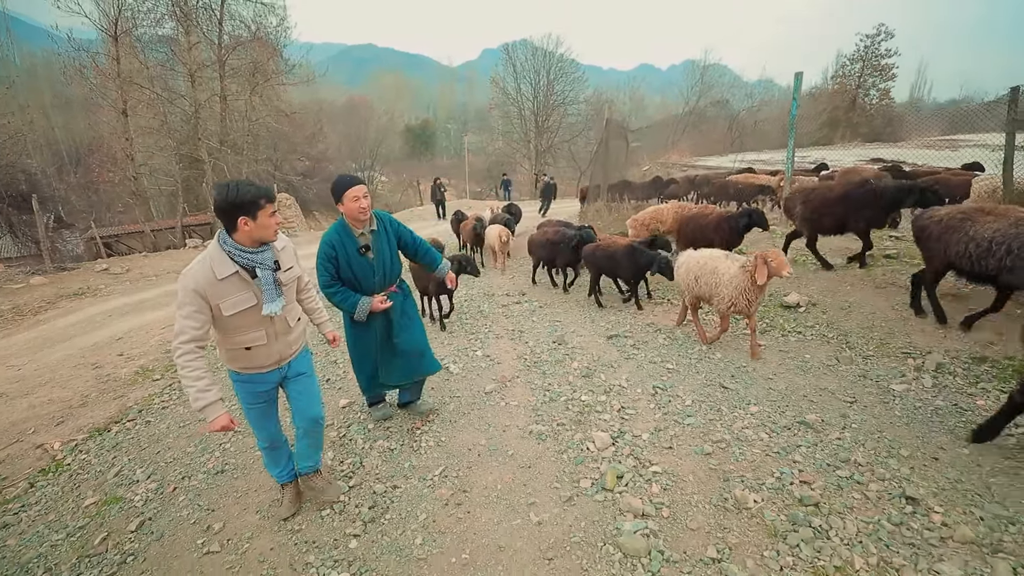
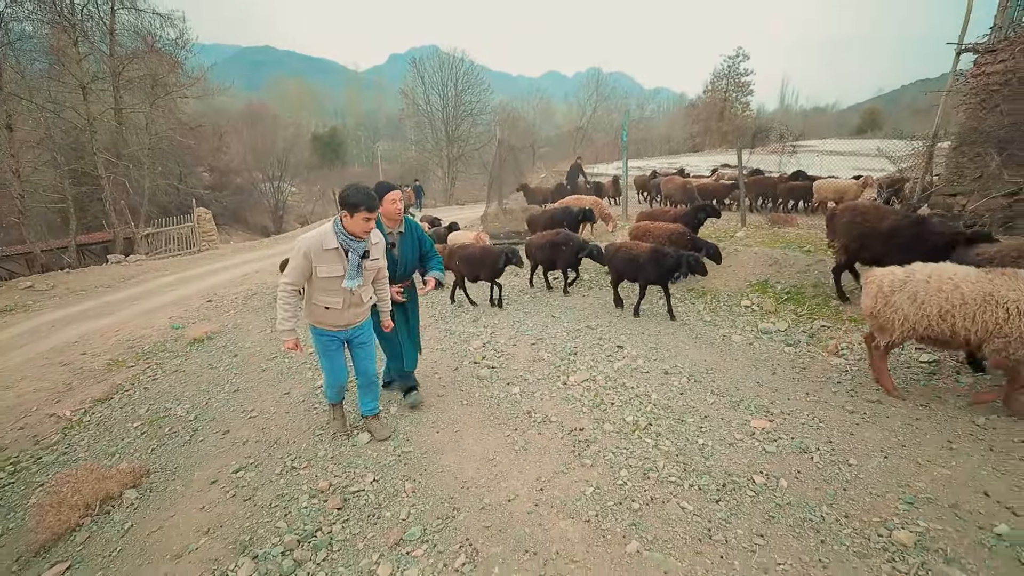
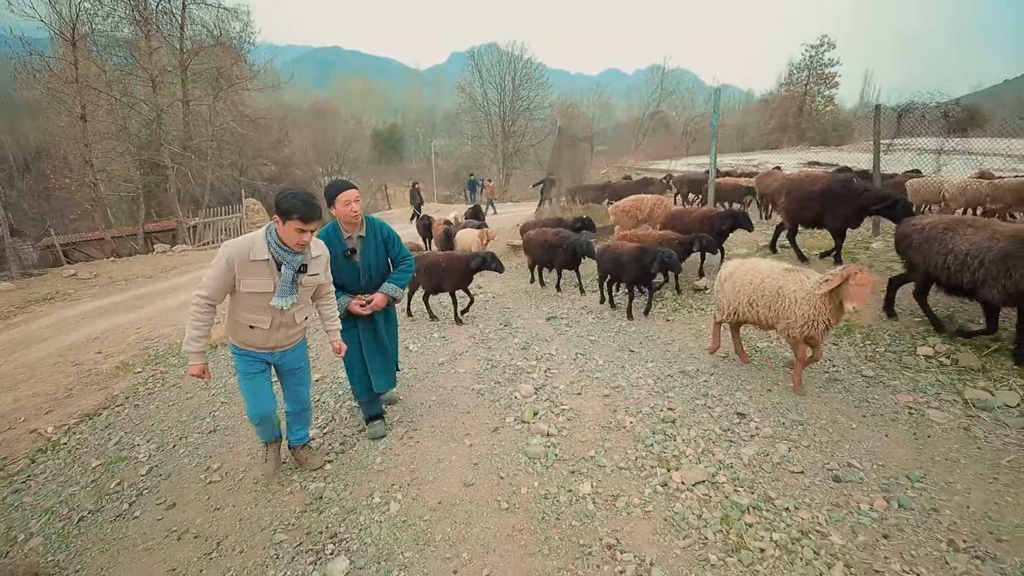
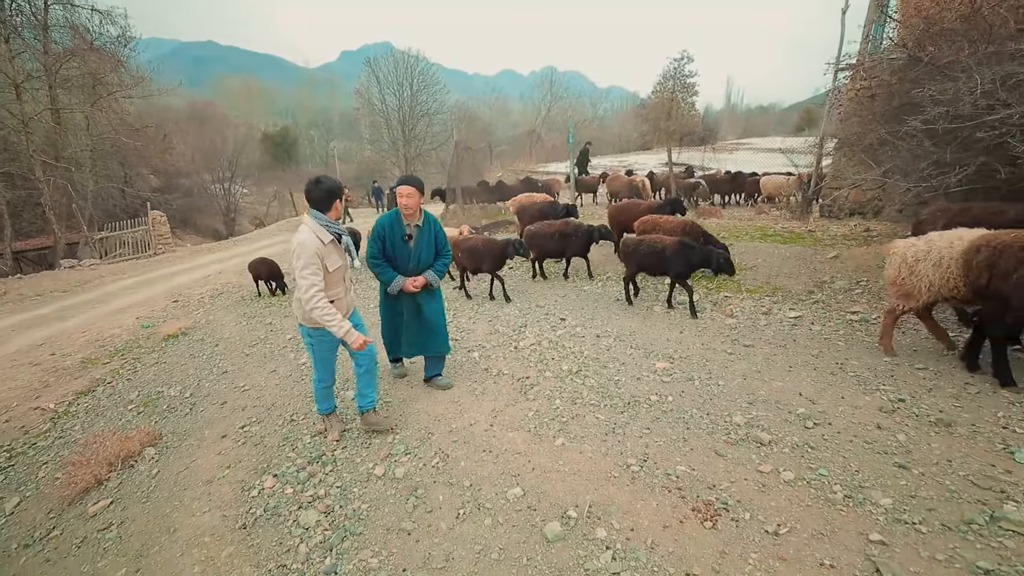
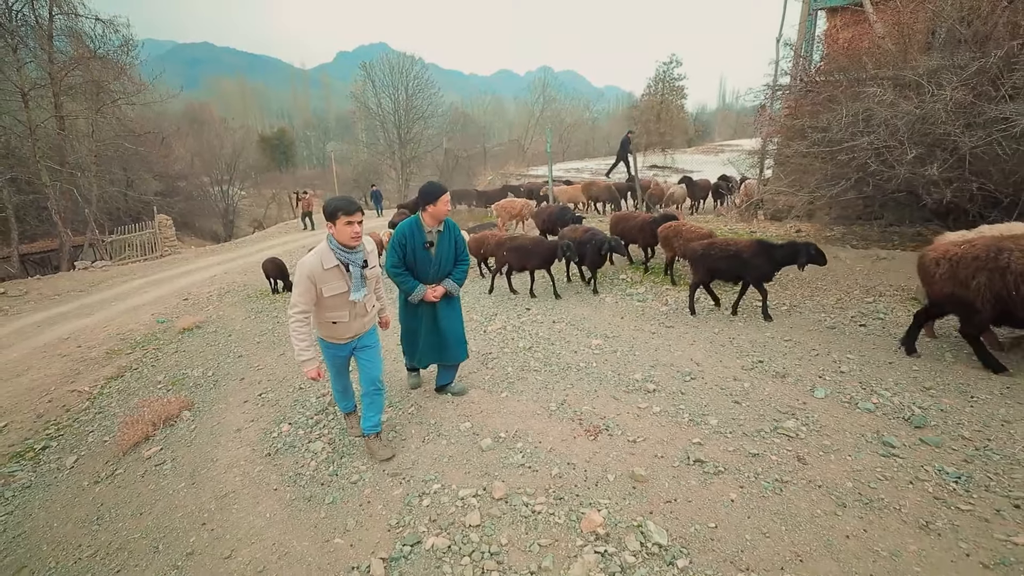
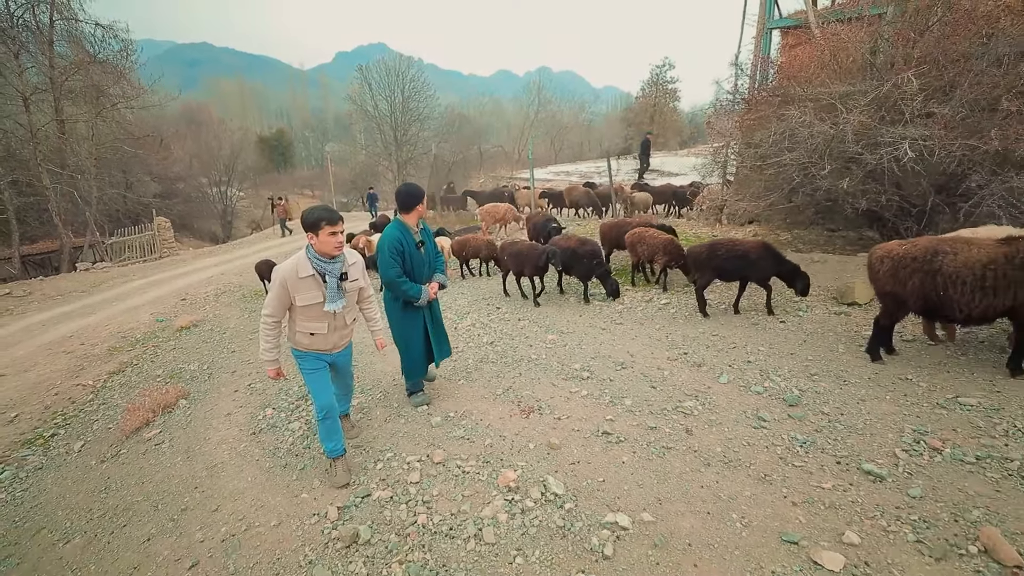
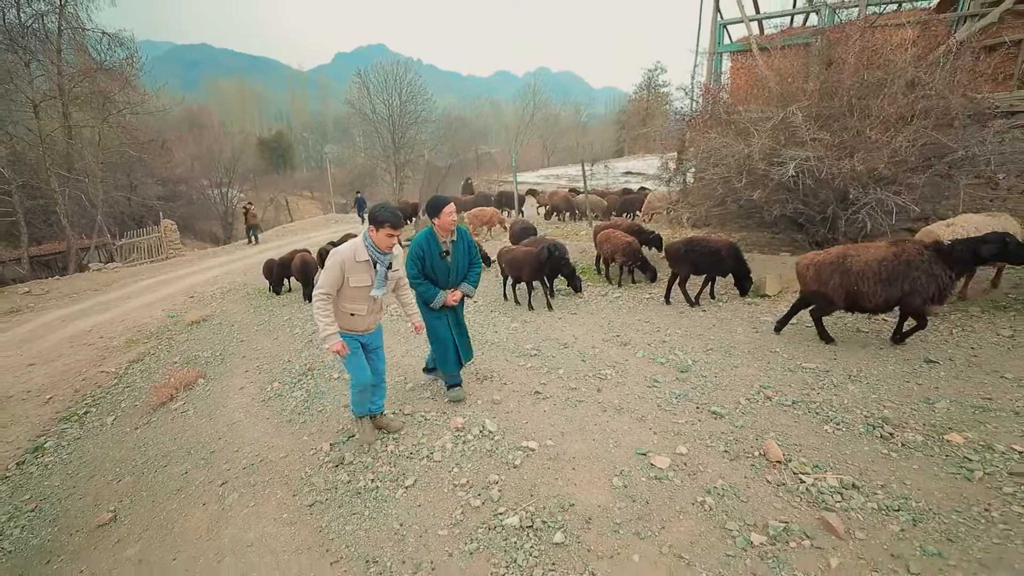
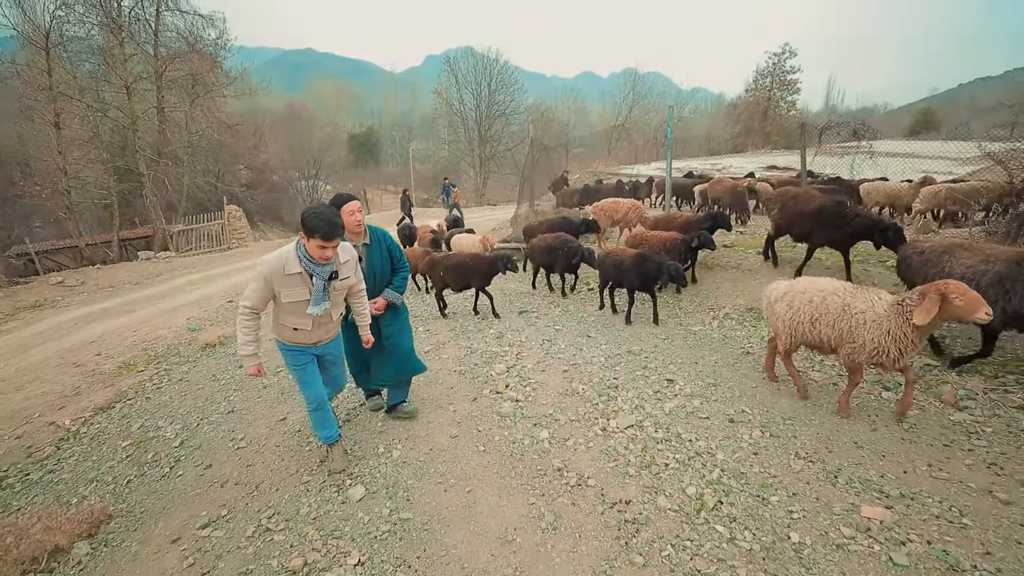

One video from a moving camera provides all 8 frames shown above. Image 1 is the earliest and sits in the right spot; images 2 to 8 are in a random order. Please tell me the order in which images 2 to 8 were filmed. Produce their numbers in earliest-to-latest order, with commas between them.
3, 8, 2, 4, 5, 6, 7
